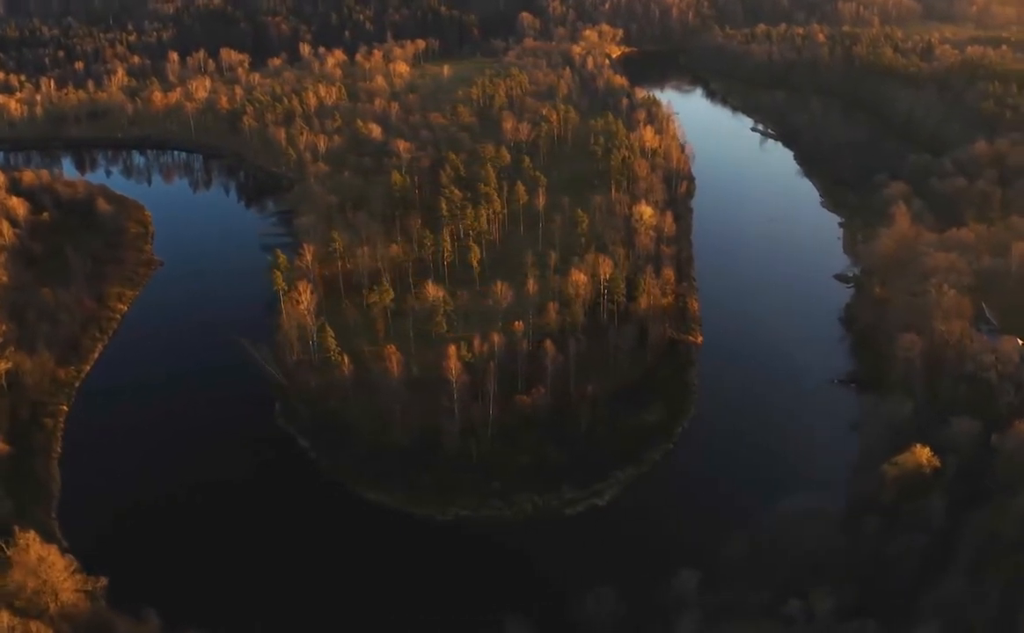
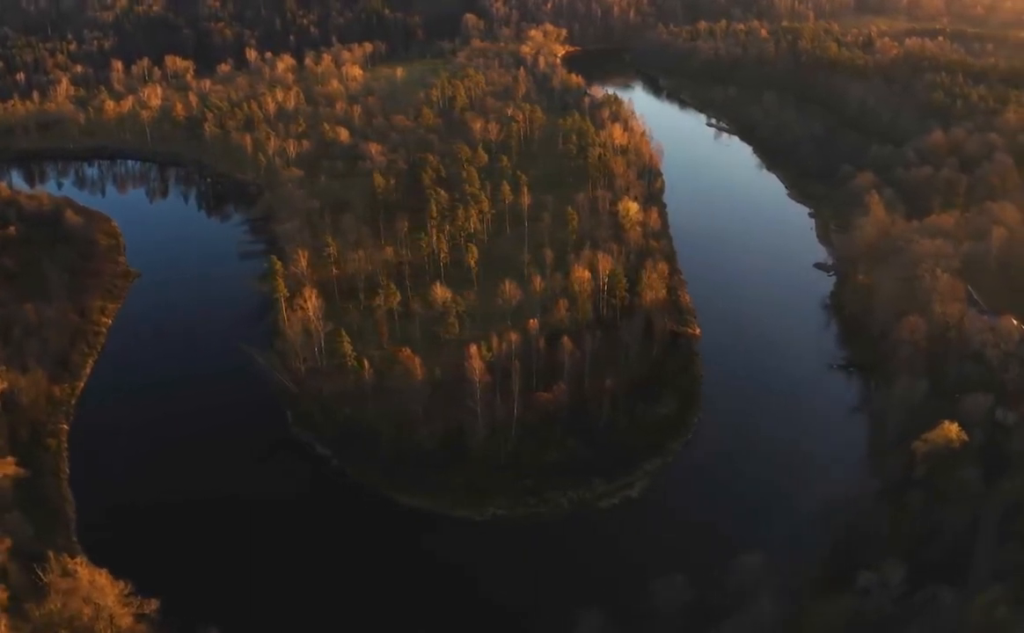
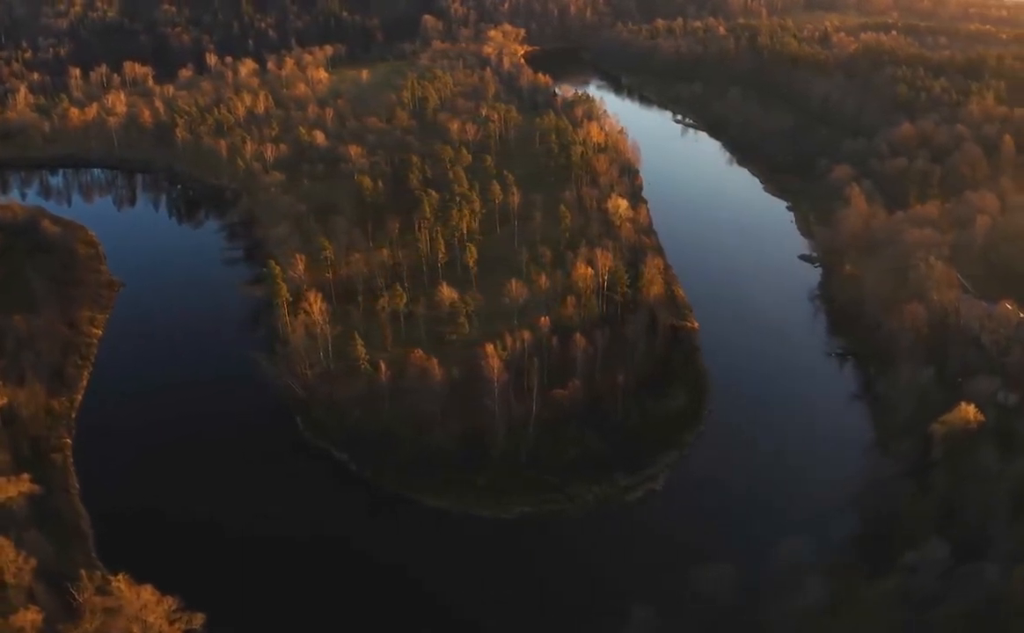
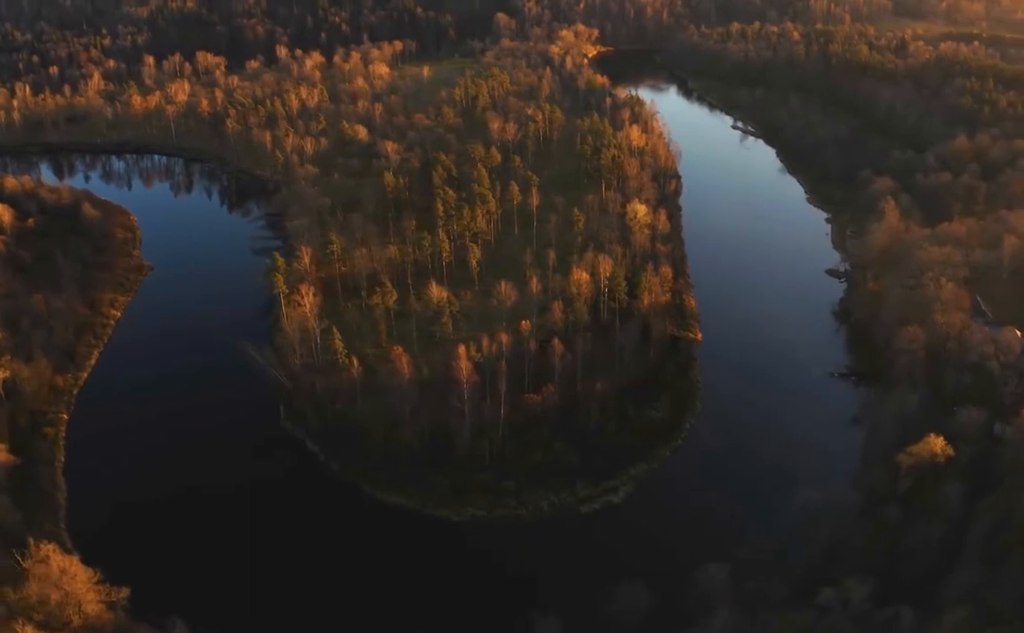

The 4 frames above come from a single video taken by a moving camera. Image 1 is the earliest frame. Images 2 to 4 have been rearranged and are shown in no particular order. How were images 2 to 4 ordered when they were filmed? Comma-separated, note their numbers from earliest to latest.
4, 2, 3
